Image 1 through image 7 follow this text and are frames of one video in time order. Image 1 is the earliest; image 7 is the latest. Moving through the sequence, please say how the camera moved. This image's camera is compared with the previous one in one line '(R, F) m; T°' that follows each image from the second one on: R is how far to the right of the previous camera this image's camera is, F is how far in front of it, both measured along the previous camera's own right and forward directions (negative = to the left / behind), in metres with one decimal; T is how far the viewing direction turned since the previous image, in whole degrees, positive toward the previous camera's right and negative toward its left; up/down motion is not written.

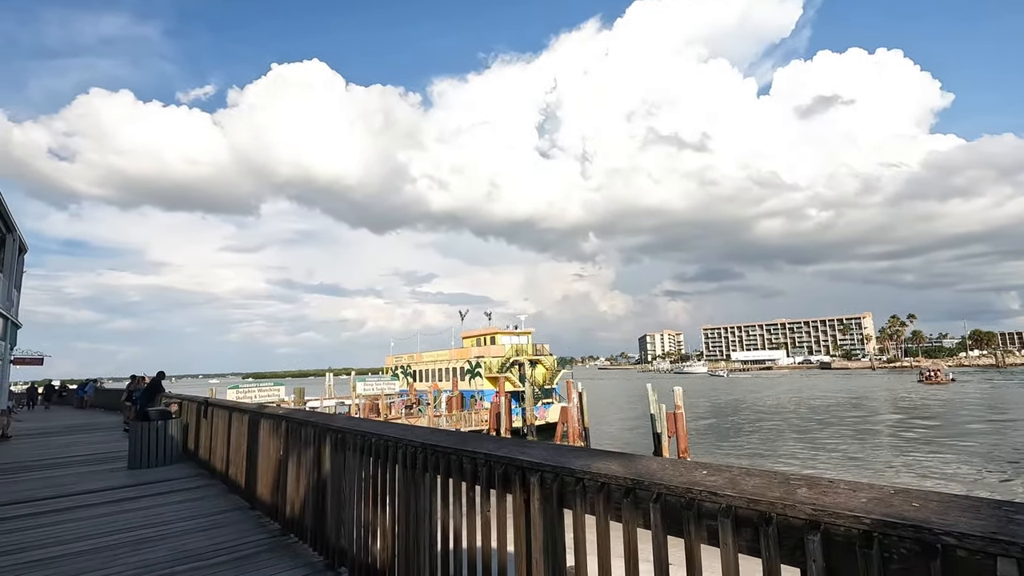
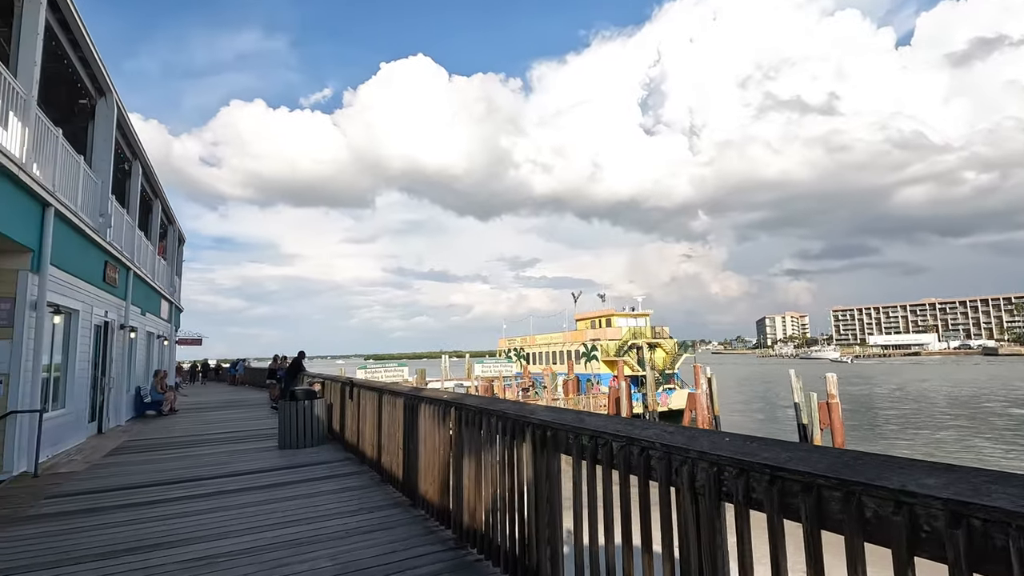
(-0.8, +1.0) m; -11°
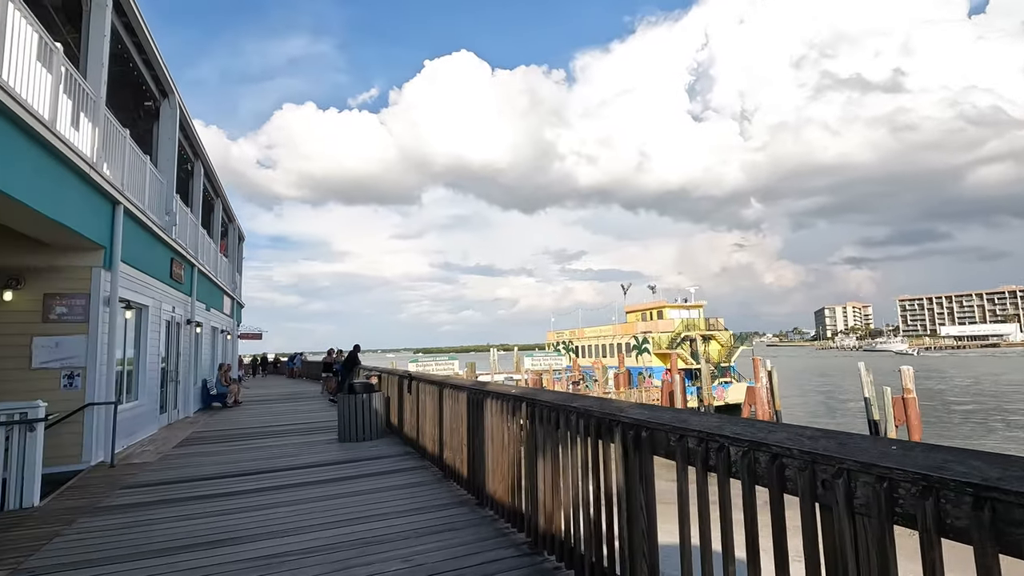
(-0.2, +0.3) m; -5°
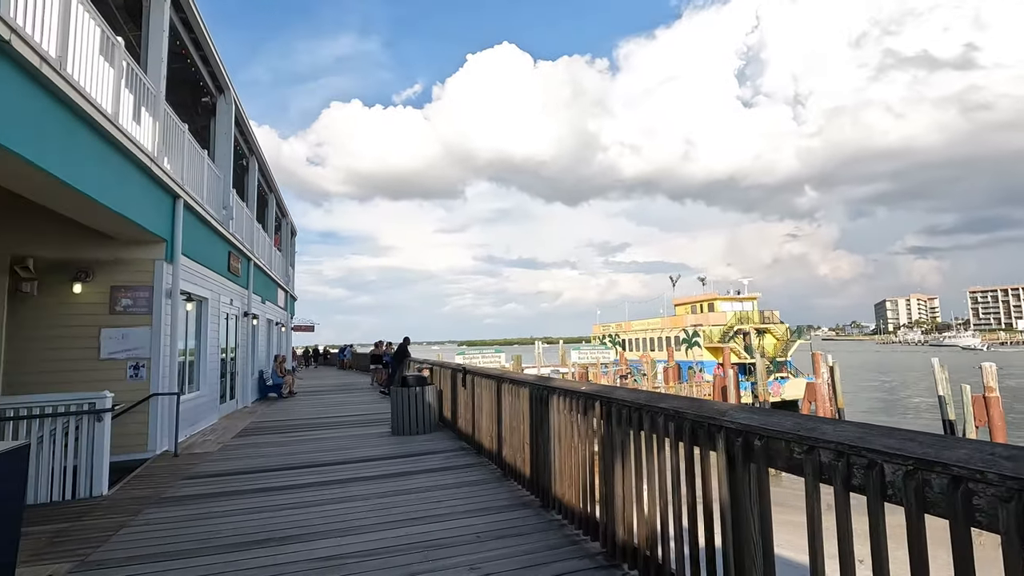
(-0.2, +0.3) m; -5°
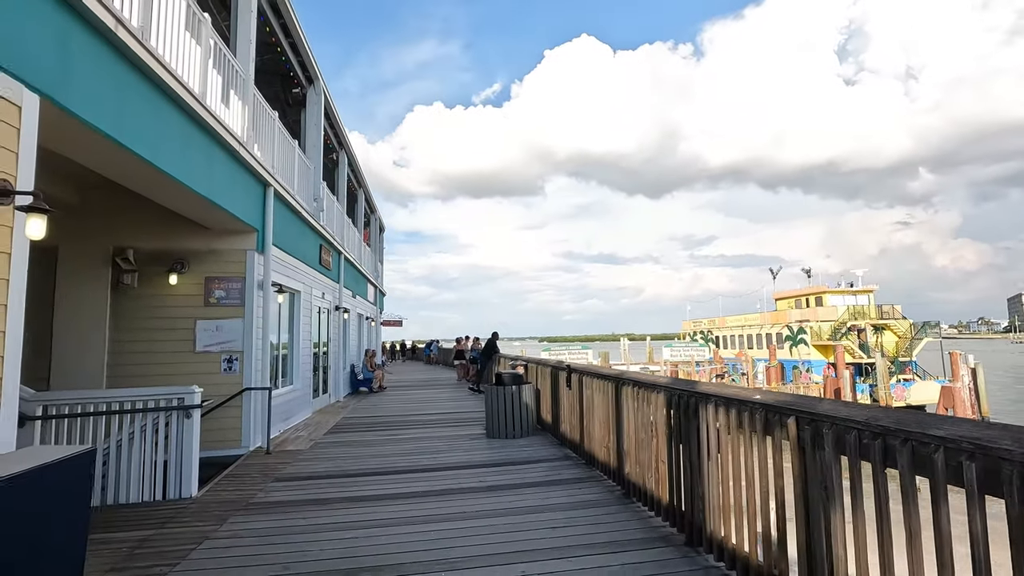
(-0.3, +0.8) m; -9°
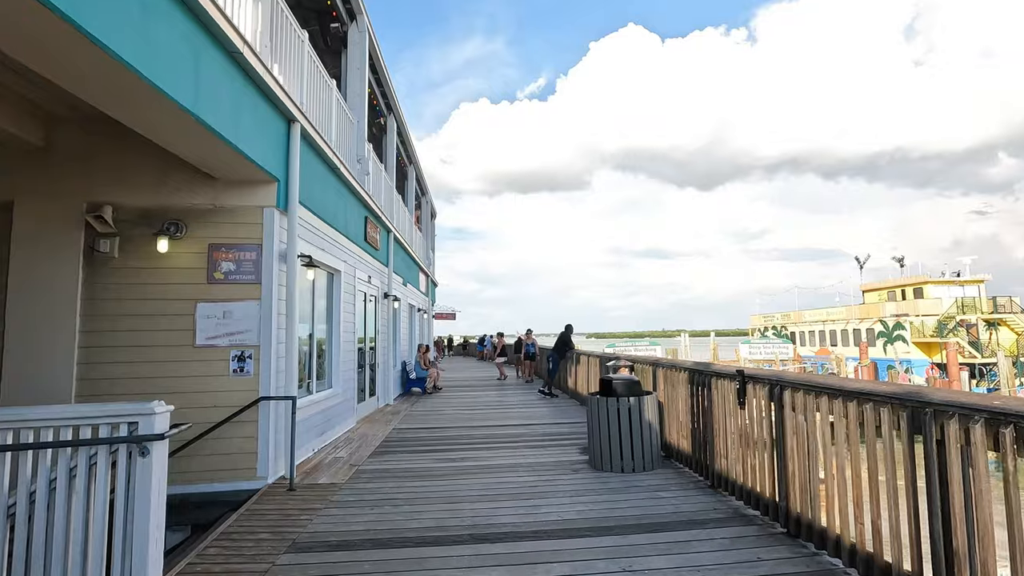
(-0.7, +2.1) m; -5°
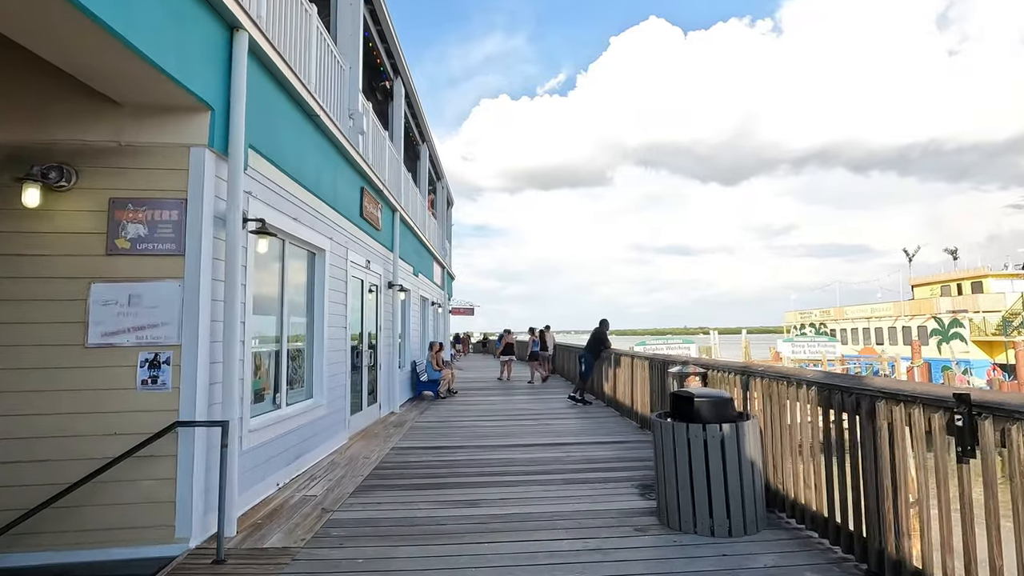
(-0.1, +1.6) m; -2°
